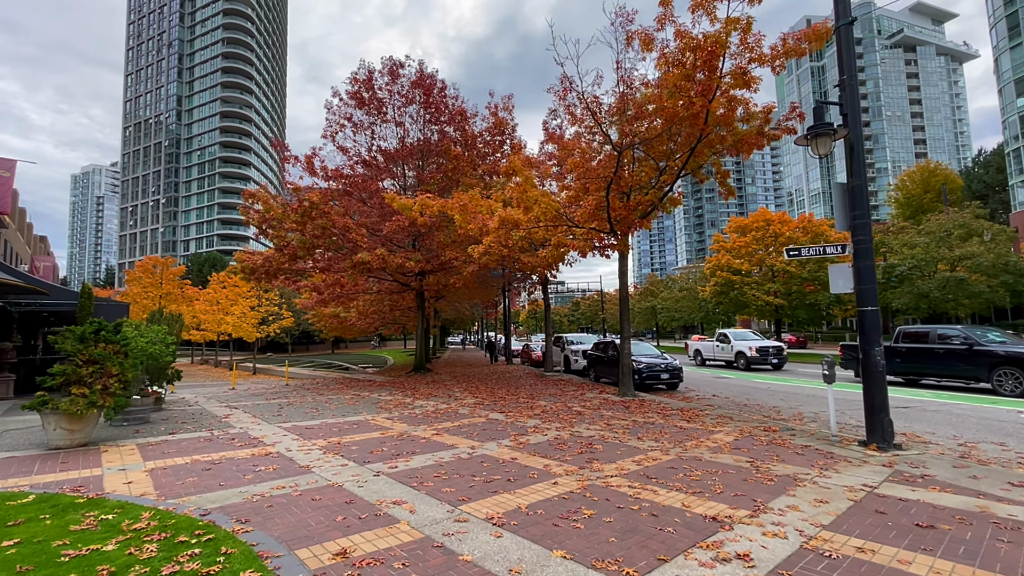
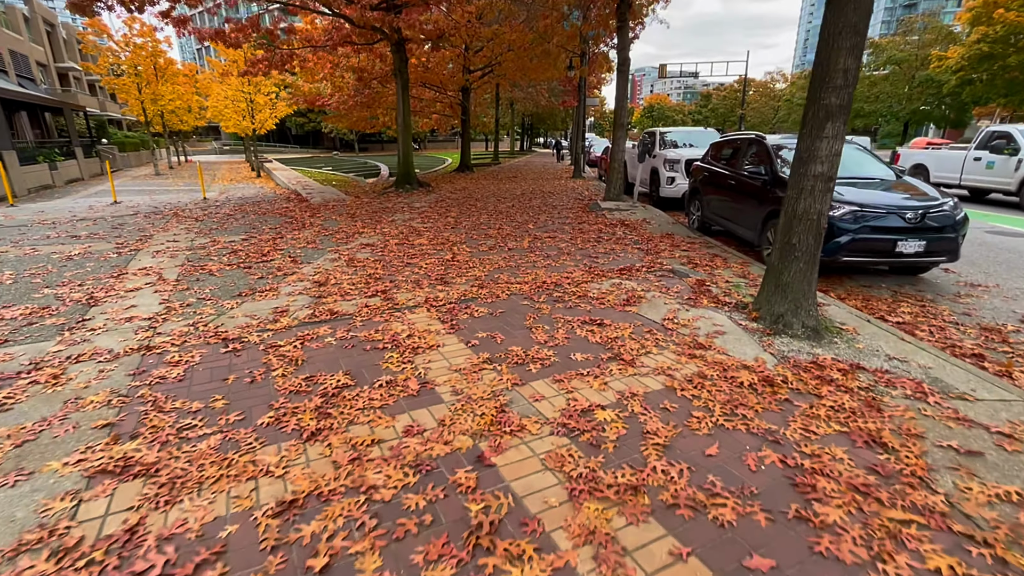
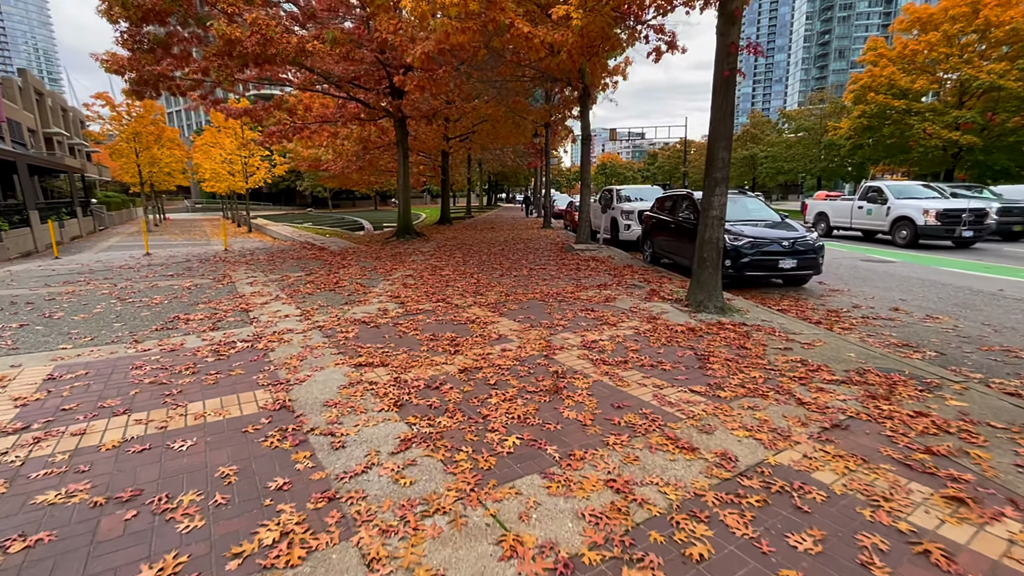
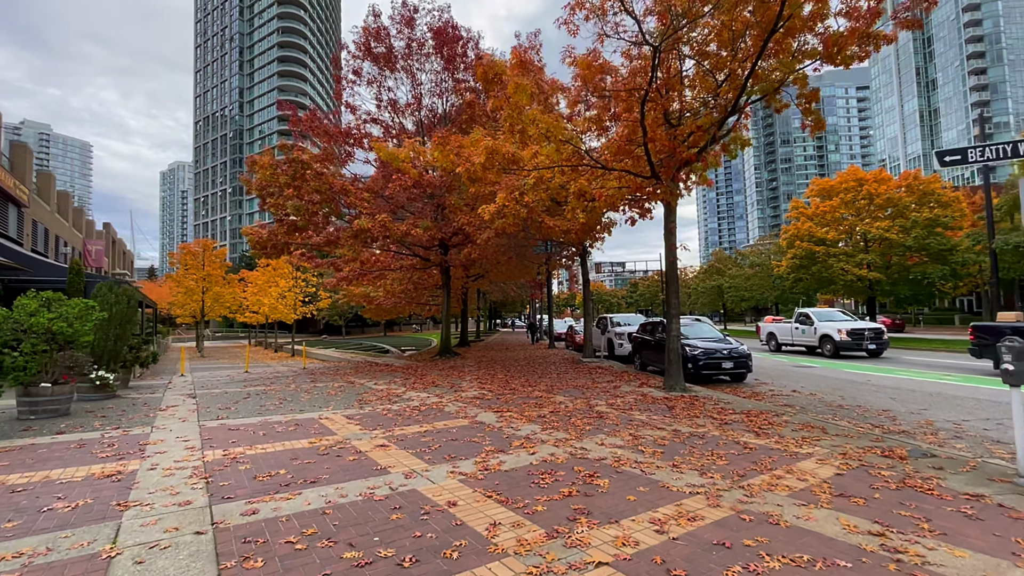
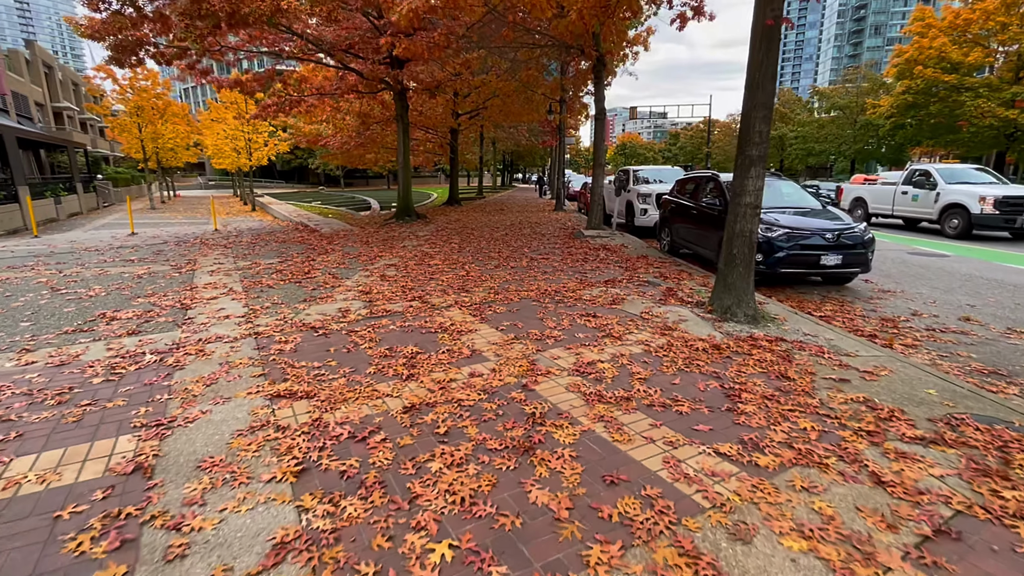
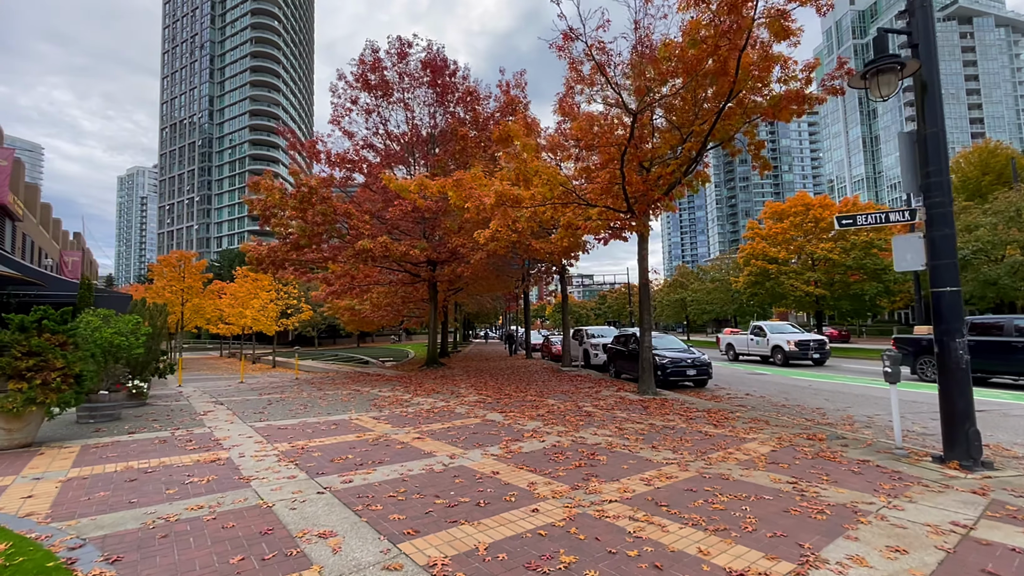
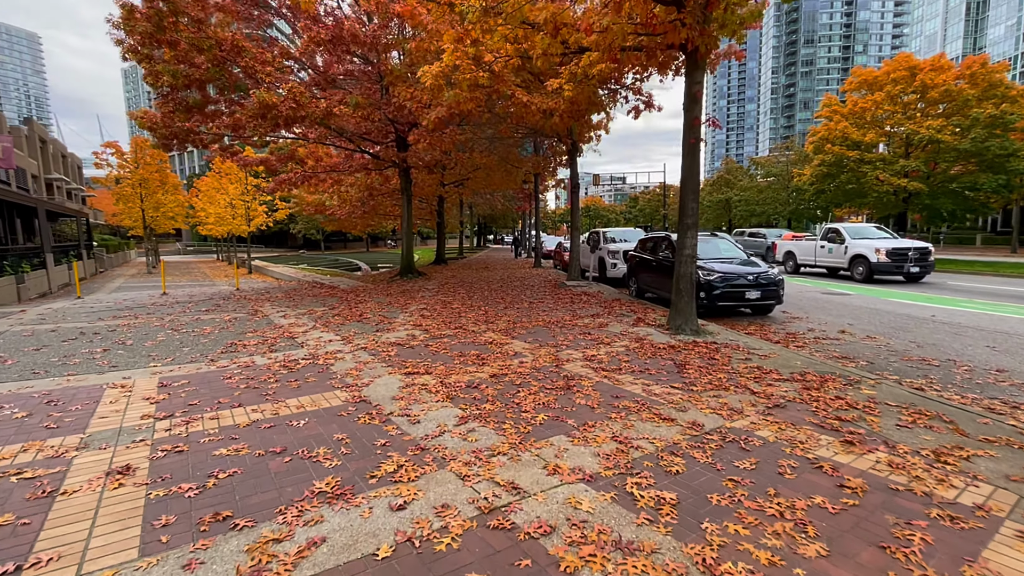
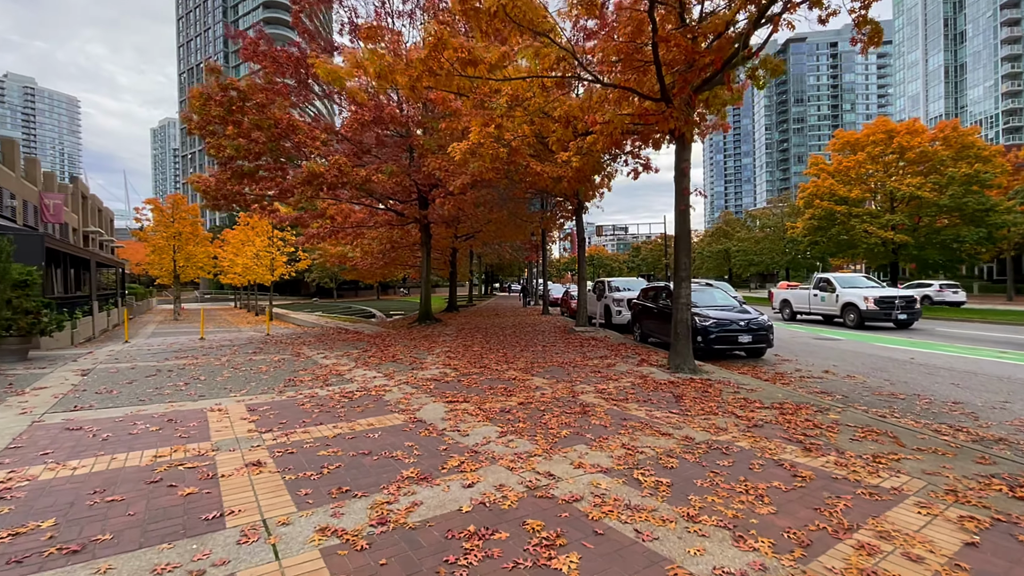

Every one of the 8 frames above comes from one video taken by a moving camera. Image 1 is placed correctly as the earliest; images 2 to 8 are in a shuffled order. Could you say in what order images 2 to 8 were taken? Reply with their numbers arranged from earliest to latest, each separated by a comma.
6, 4, 8, 7, 3, 5, 2
